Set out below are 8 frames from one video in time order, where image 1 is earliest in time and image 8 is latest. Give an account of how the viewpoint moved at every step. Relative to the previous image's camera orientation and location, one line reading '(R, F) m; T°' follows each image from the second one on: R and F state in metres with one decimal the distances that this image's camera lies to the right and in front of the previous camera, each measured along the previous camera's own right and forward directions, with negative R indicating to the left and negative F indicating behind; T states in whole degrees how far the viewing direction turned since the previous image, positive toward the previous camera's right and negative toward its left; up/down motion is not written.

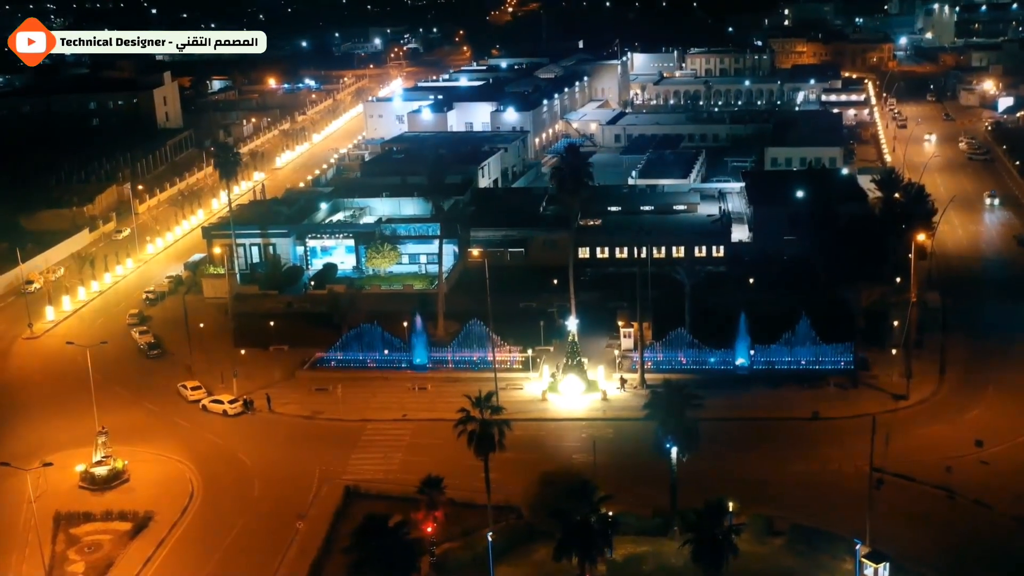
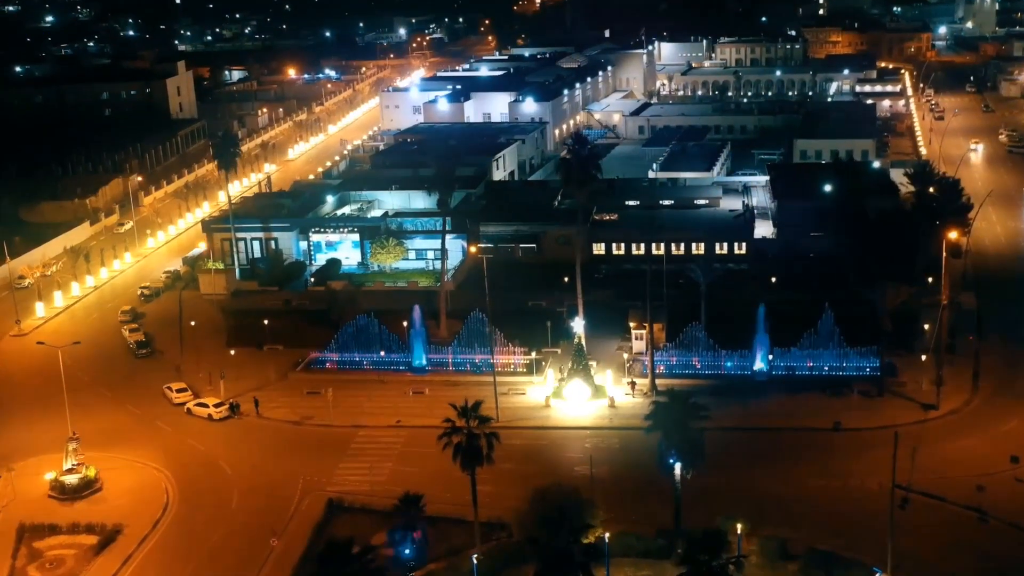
(+1.3, +3.2) m; -2°
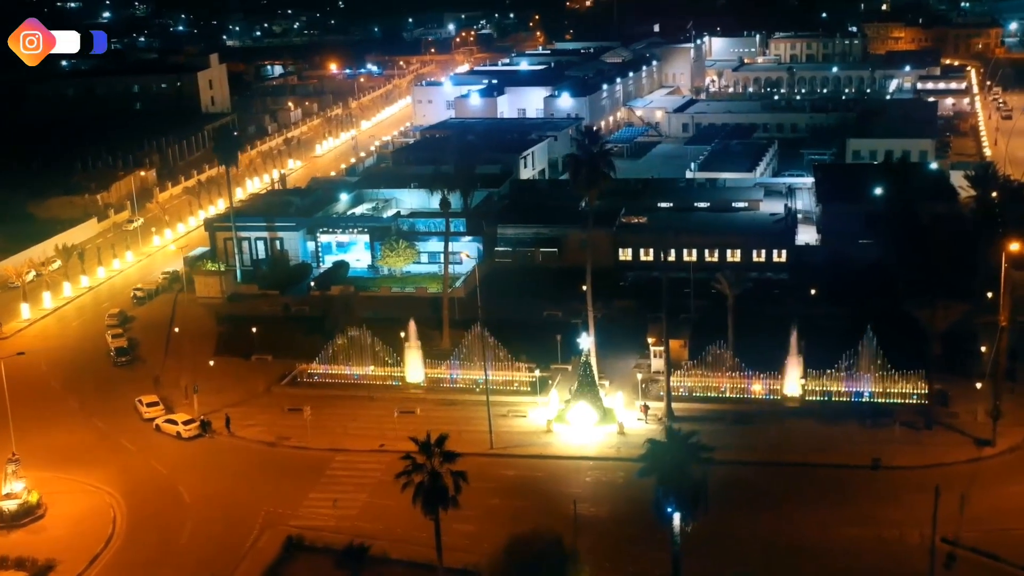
(+2.1, +5.1) m; -3°
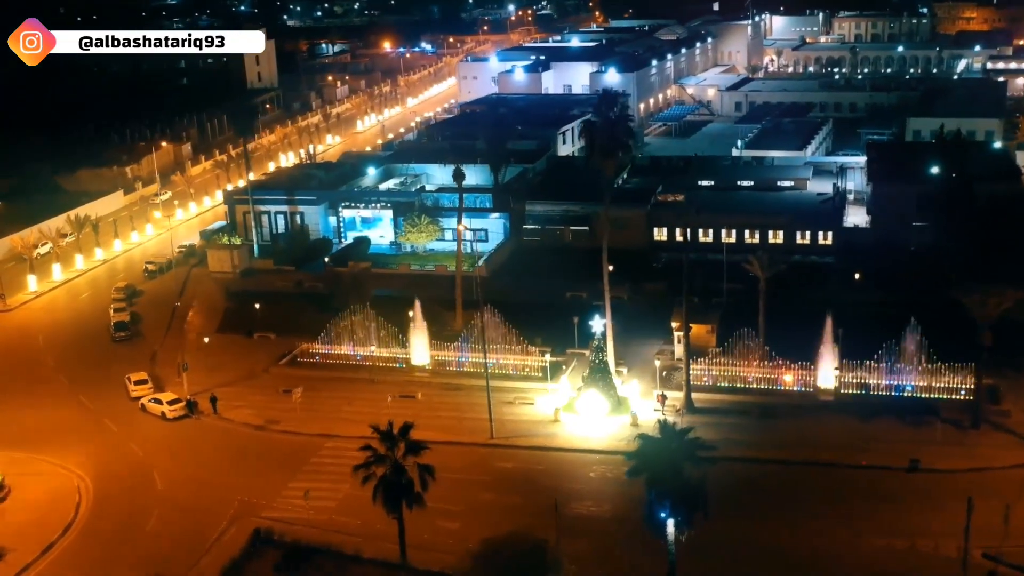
(+1.9, +3.4) m; -3°
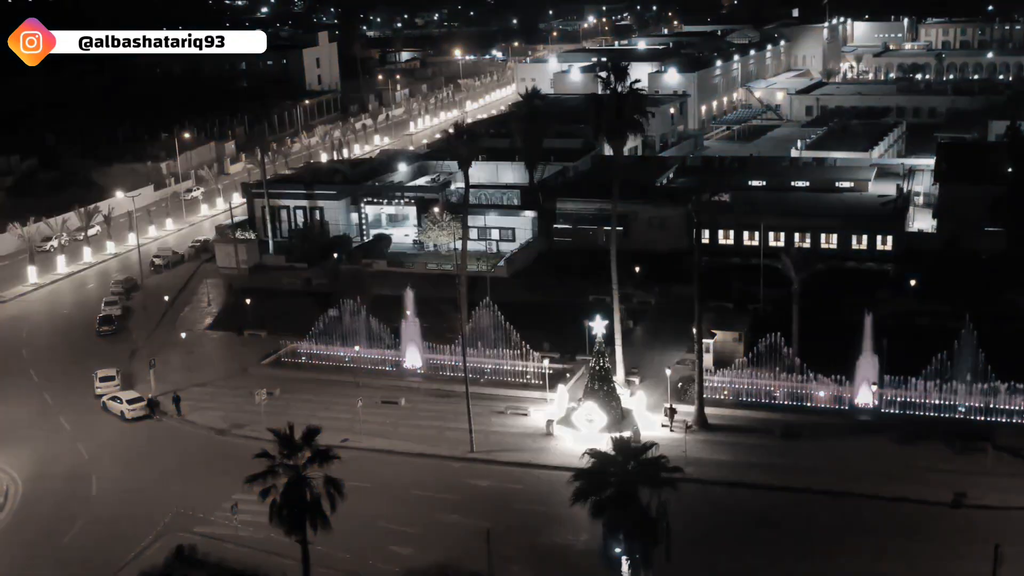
(+2.8, +4.7) m; -4°
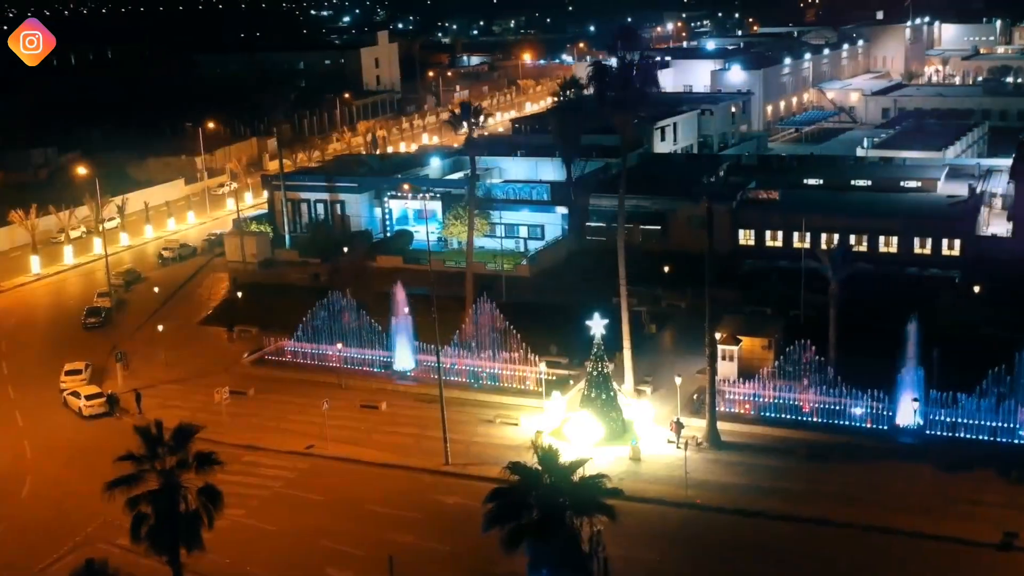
(+2.4, +4.3) m; -4°
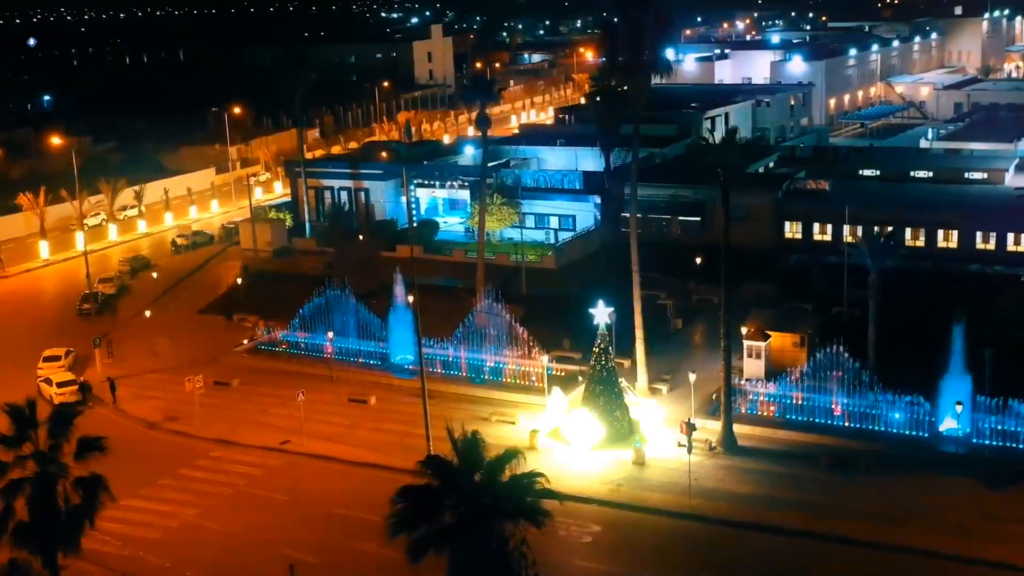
(+1.7, +3.1) m; -3°
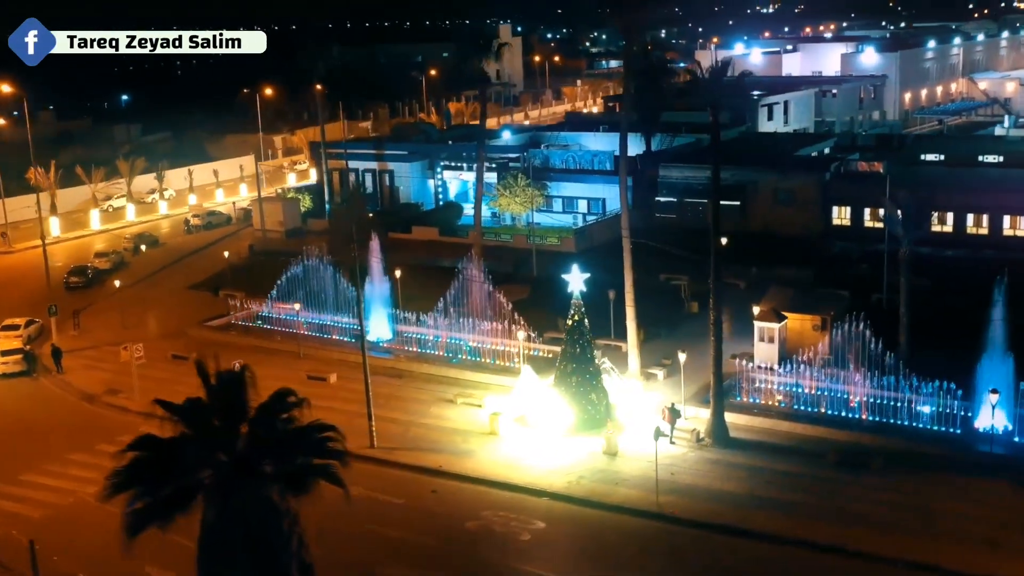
(+2.5, +3.6) m; -4°
